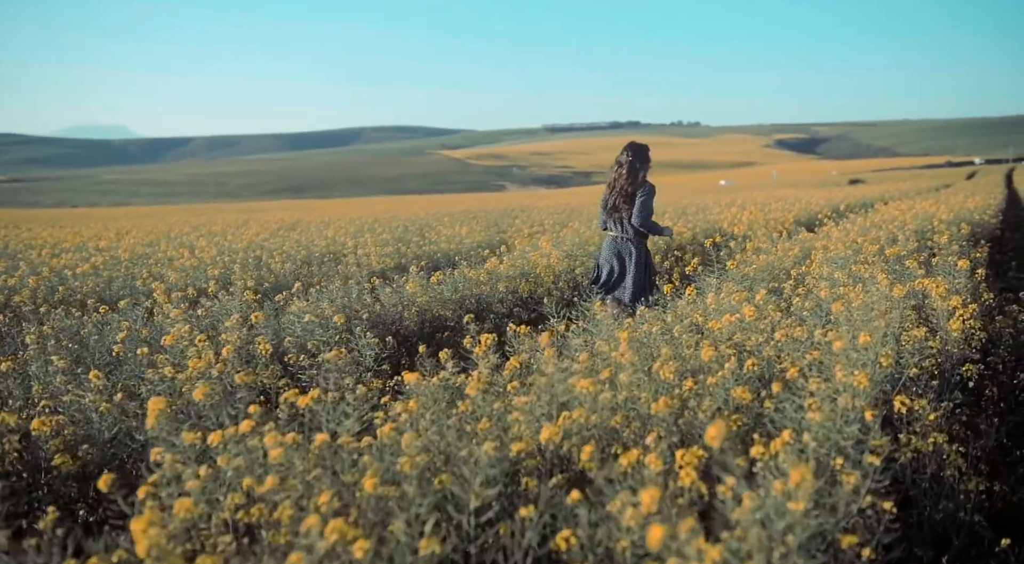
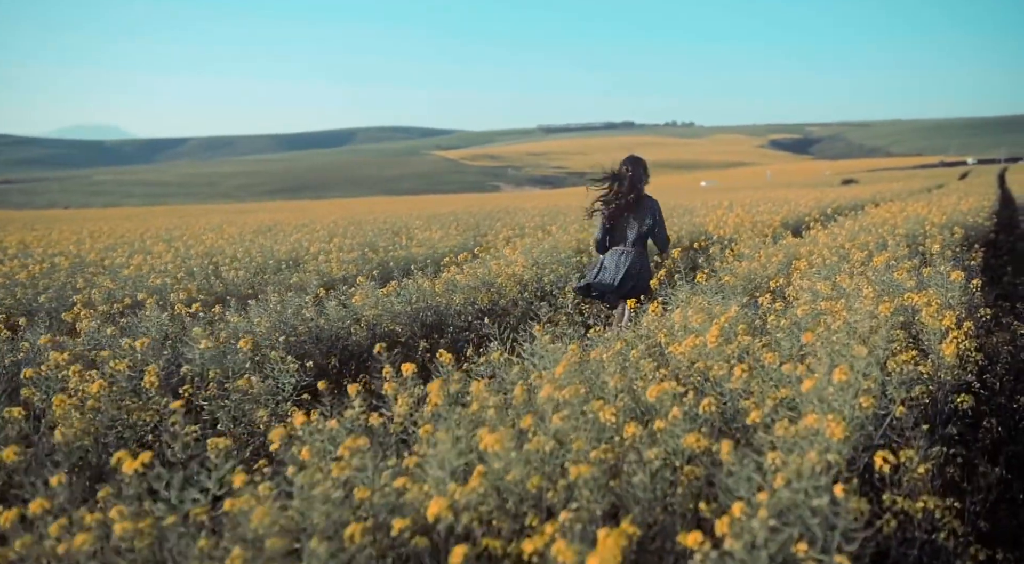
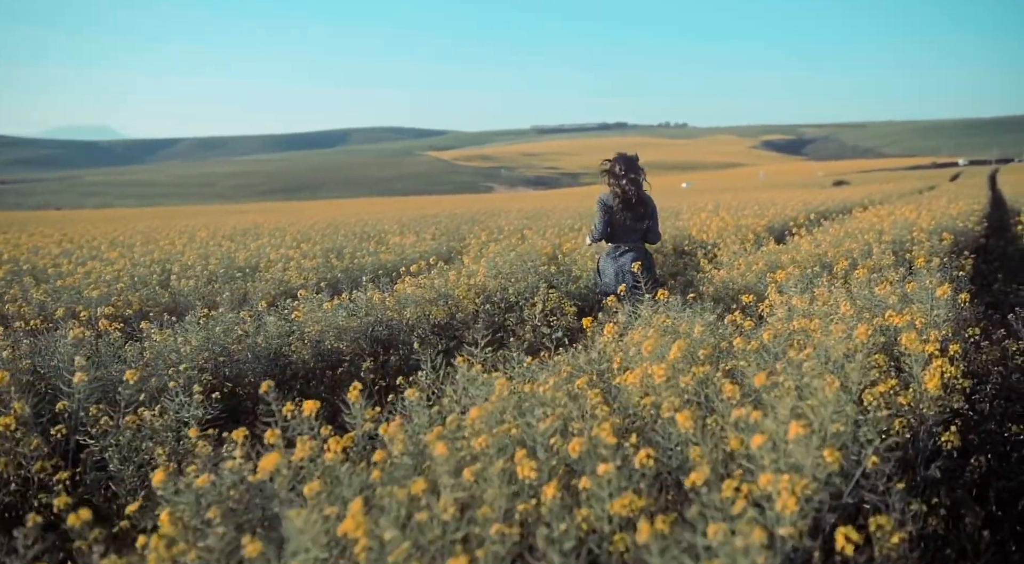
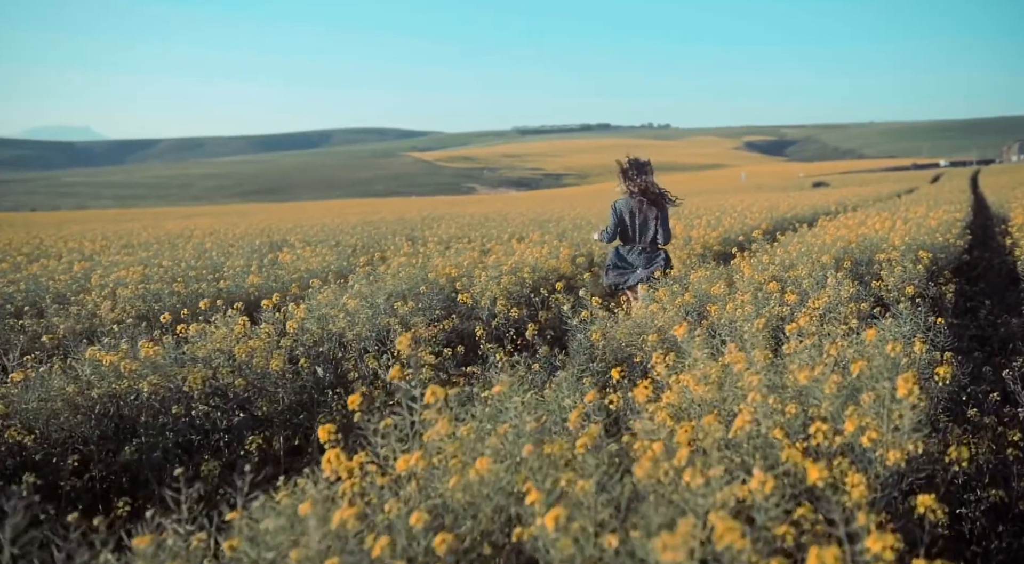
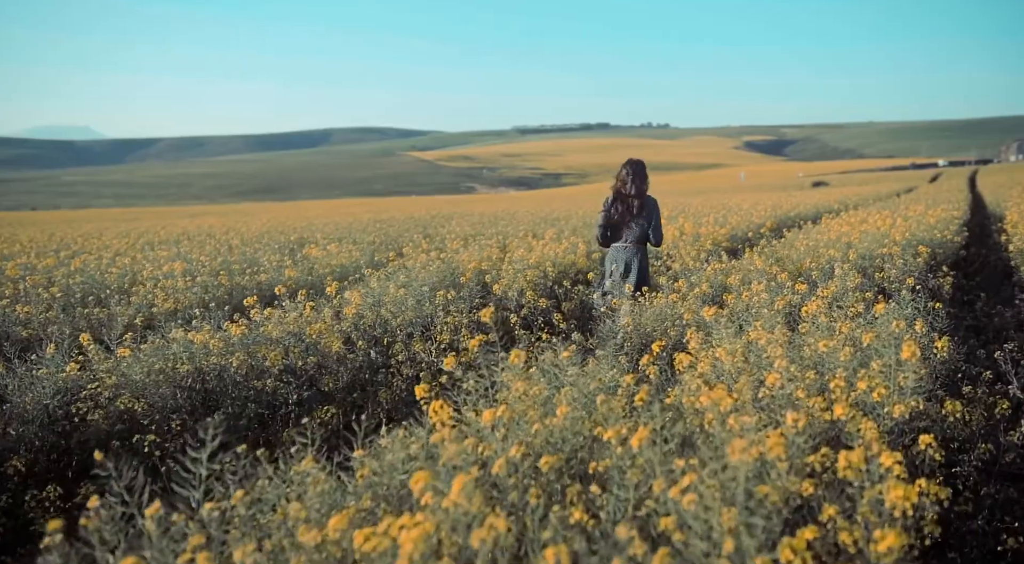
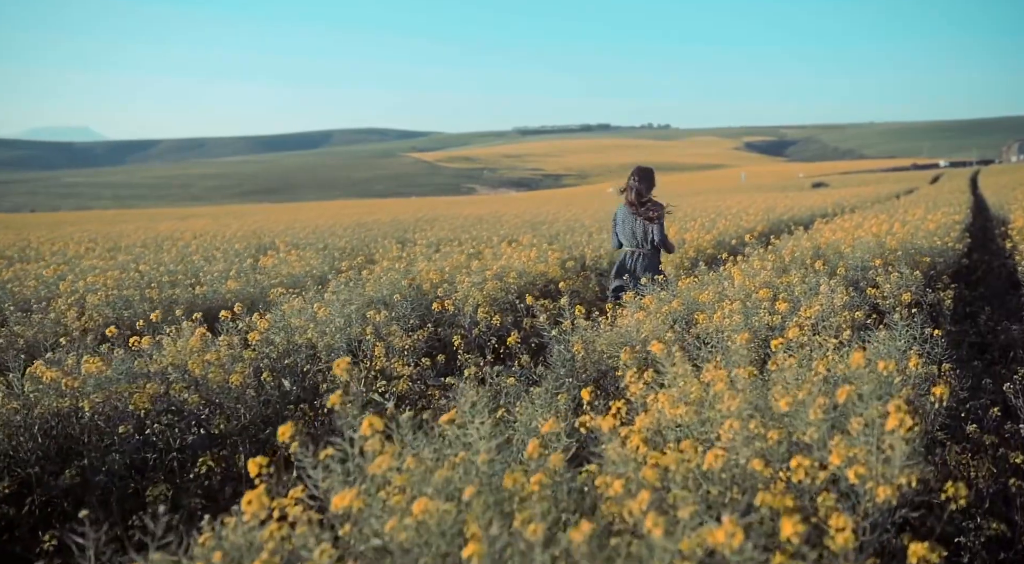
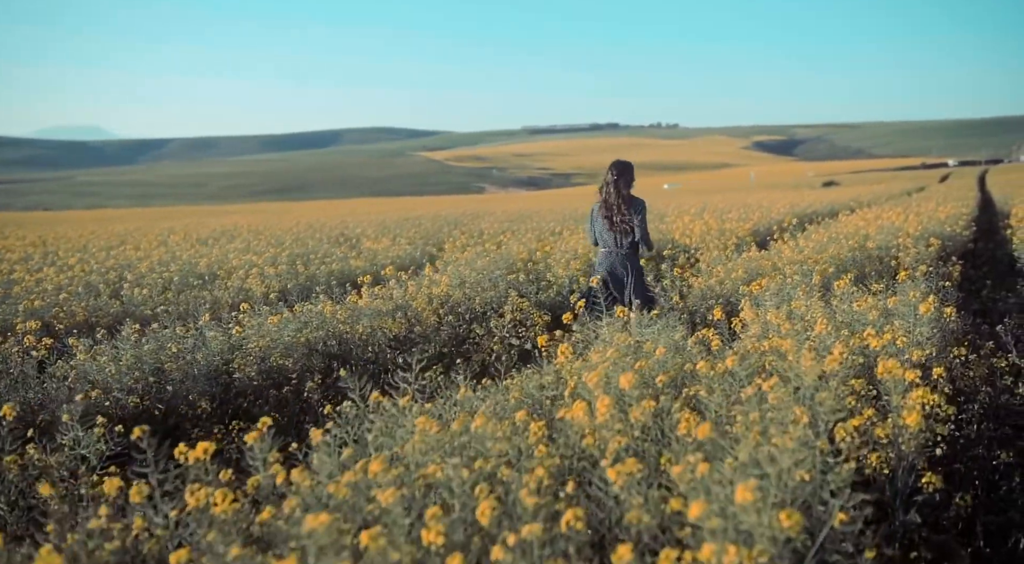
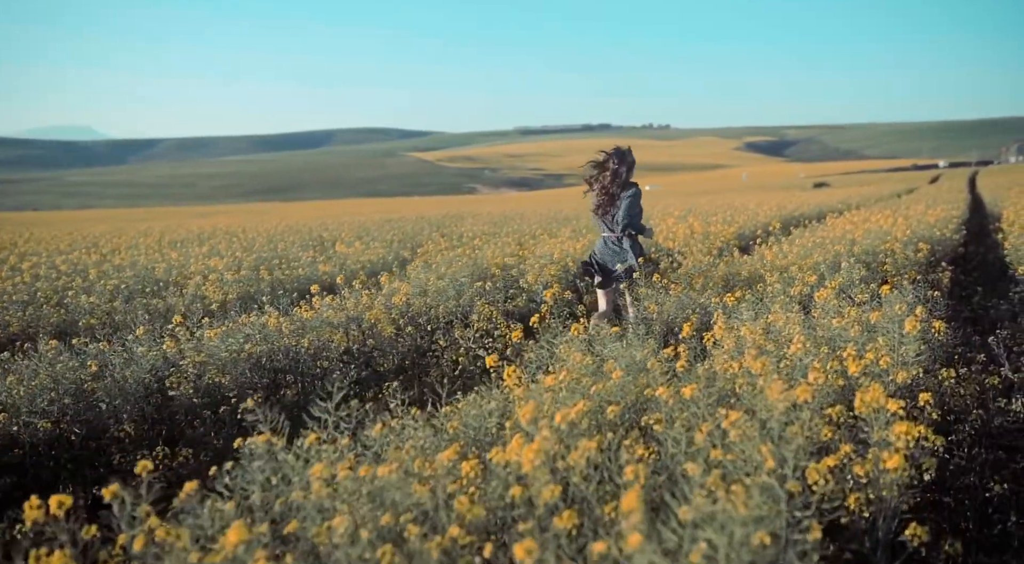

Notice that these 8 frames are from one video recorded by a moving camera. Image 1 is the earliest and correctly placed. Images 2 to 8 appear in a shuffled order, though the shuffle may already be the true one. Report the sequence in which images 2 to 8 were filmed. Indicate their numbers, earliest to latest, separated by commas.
2, 3, 7, 8, 5, 4, 6
